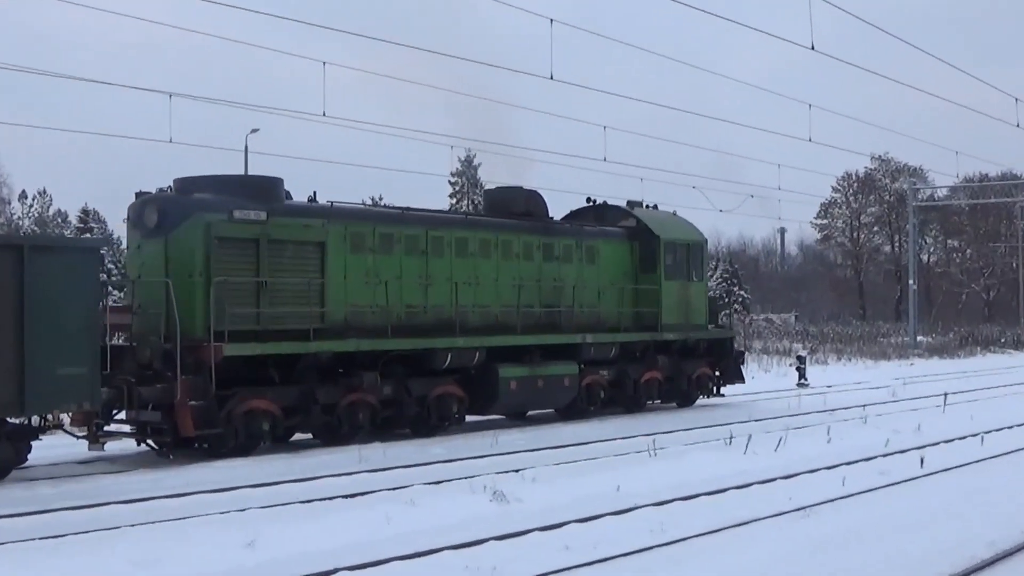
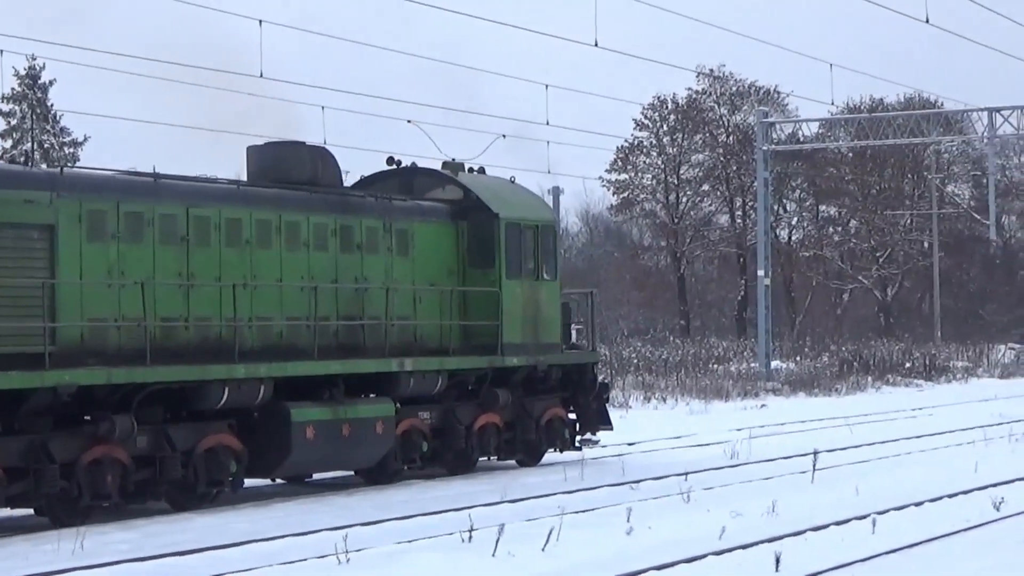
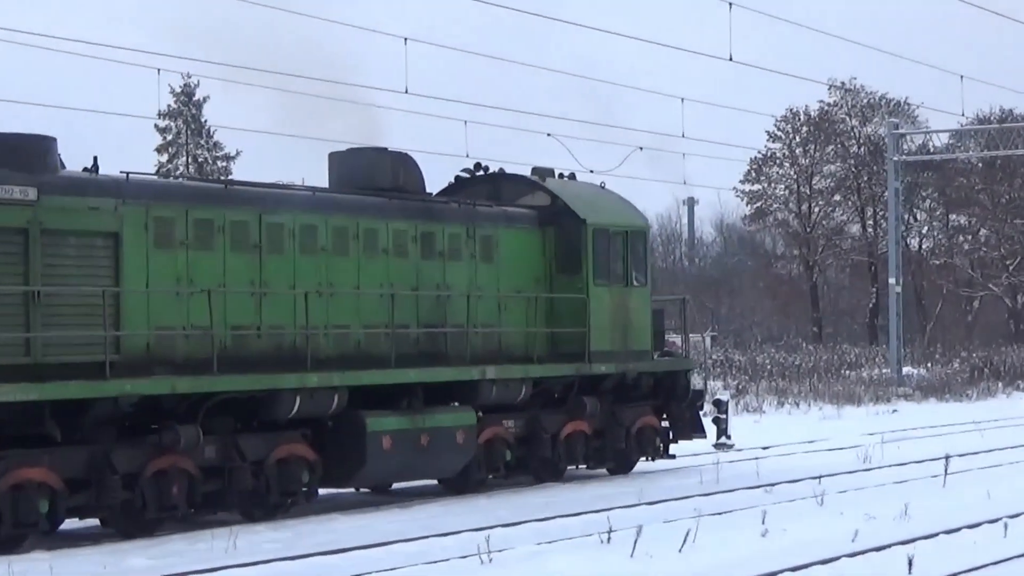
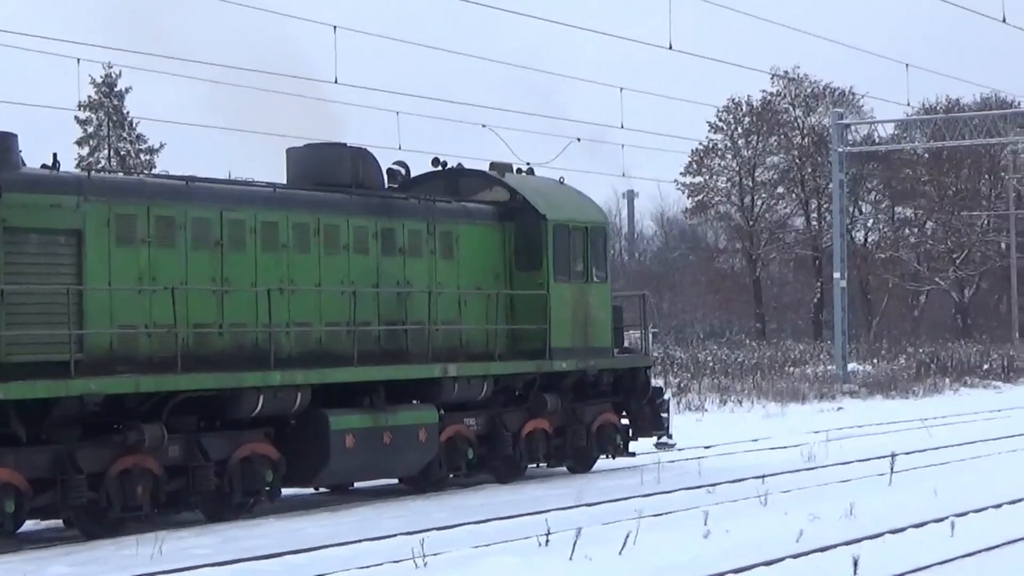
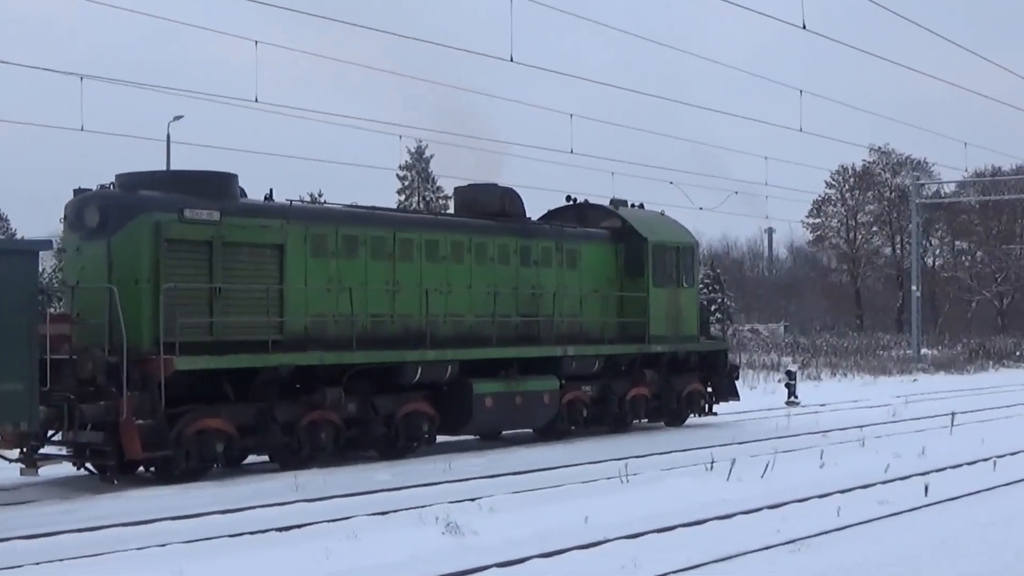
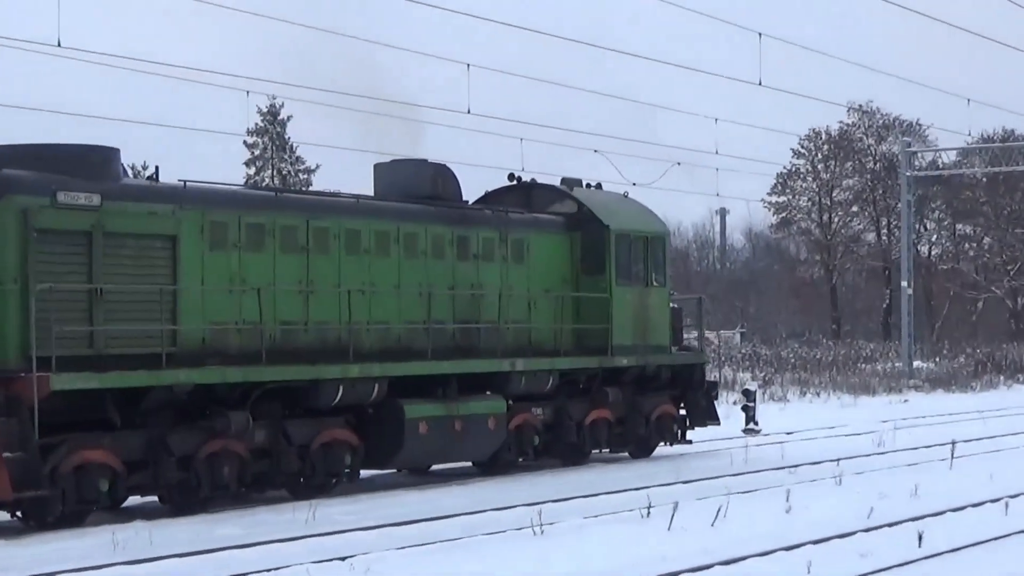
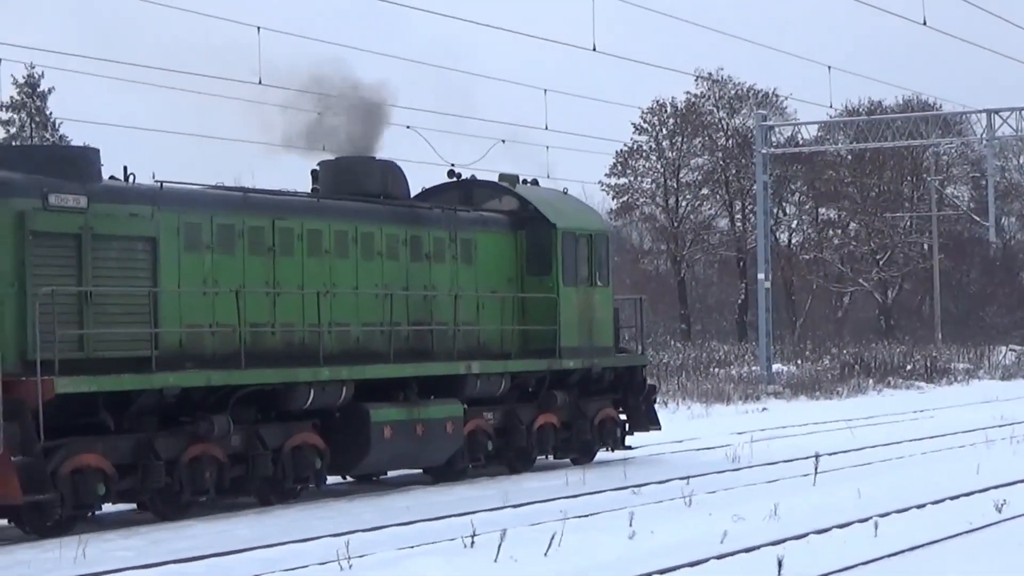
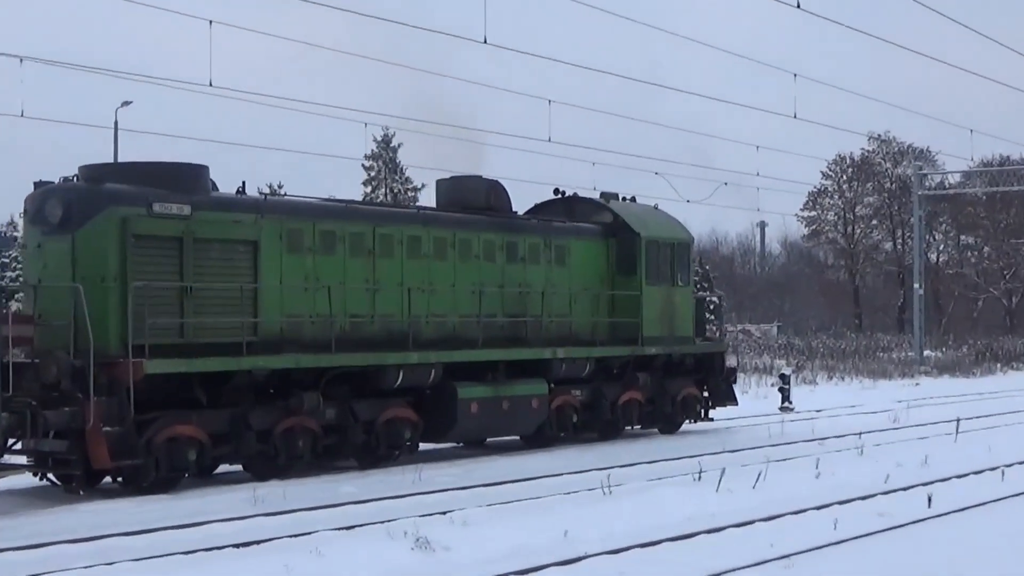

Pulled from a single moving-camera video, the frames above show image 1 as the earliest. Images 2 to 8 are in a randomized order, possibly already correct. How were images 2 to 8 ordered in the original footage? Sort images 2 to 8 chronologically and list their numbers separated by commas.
5, 8, 6, 3, 4, 2, 7
